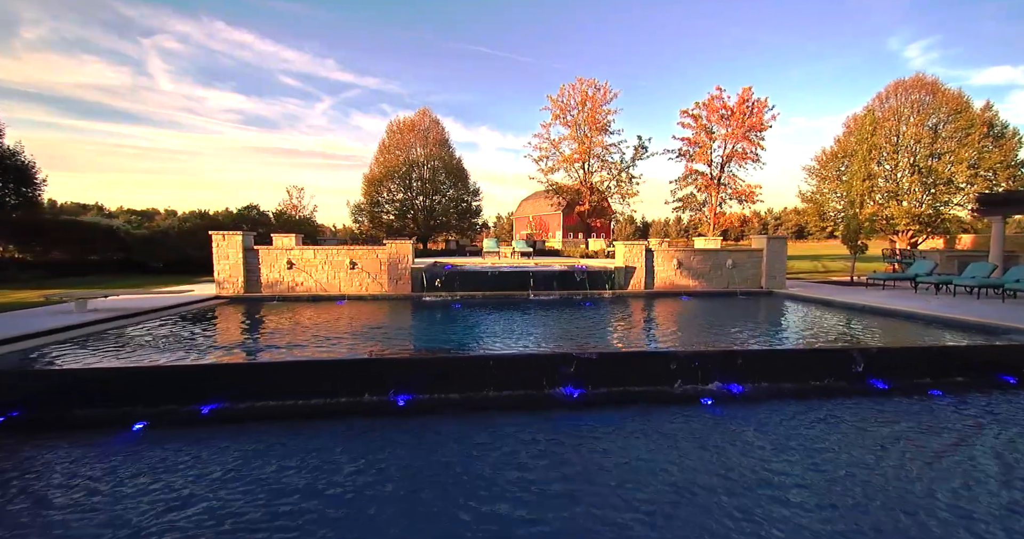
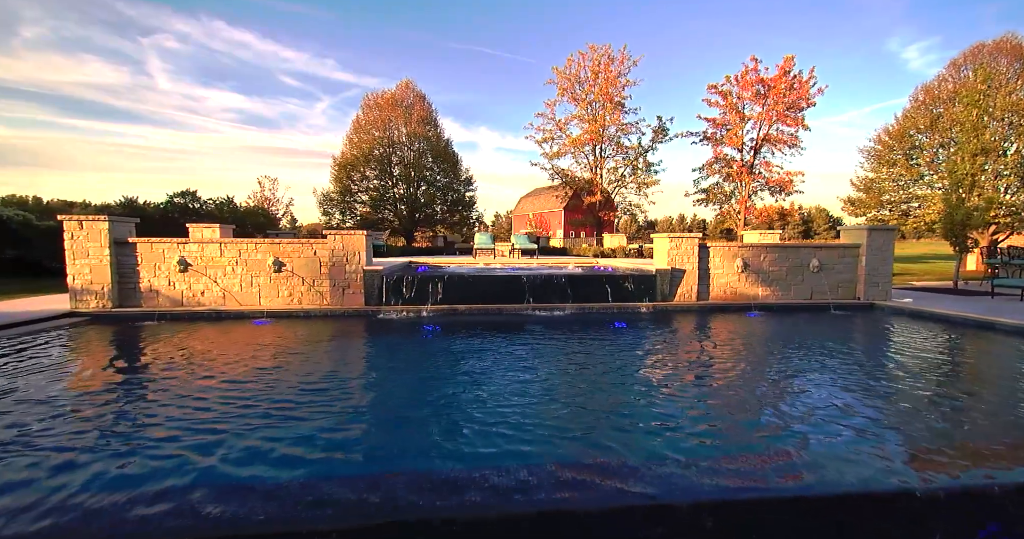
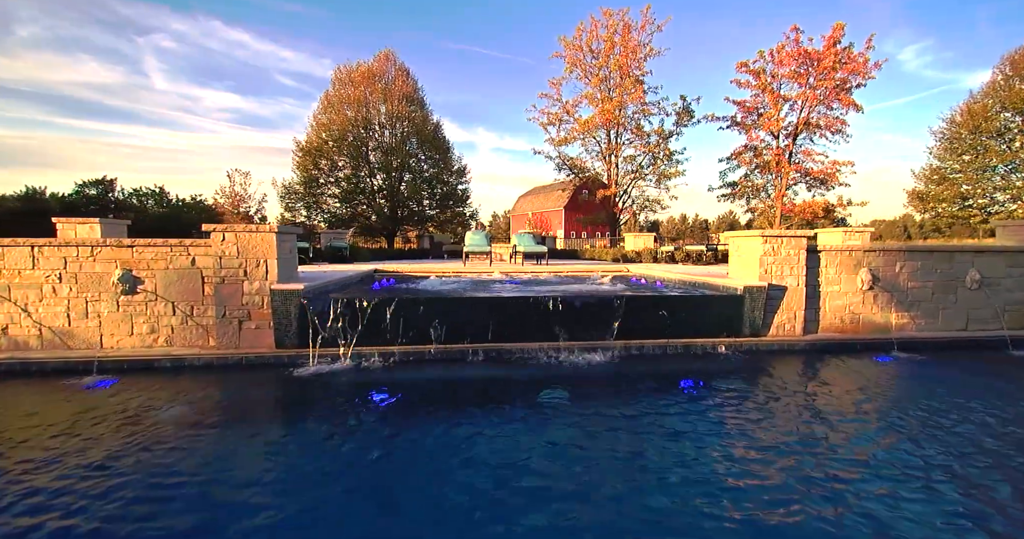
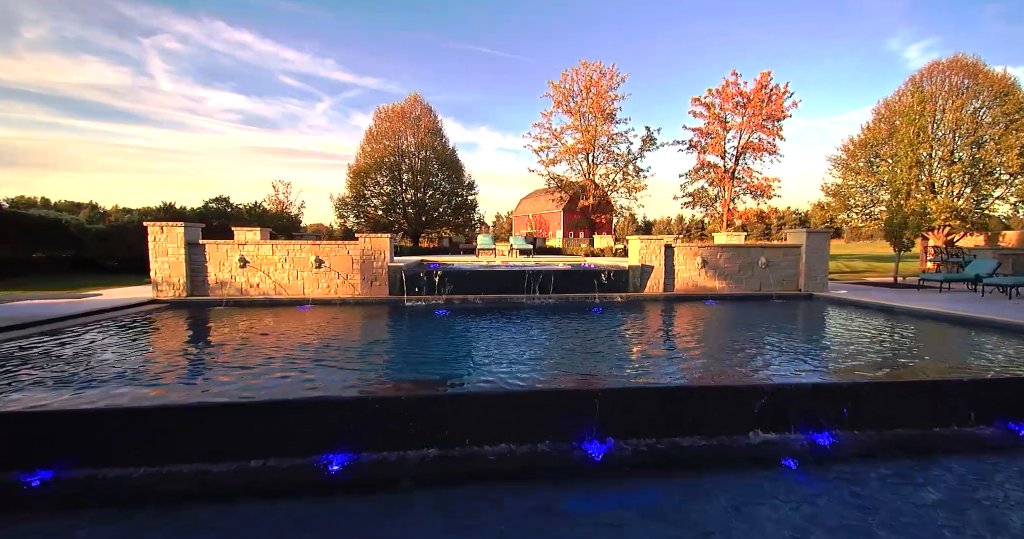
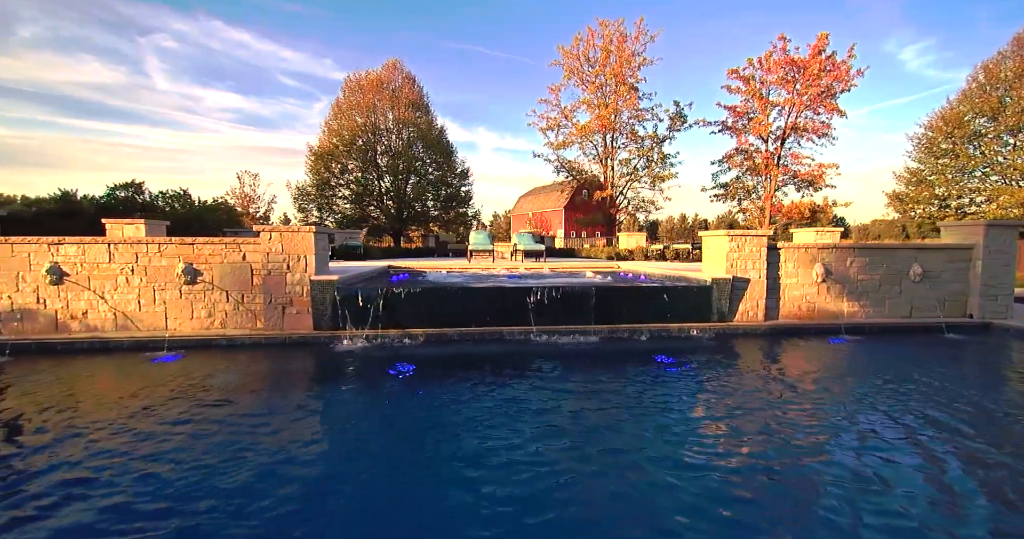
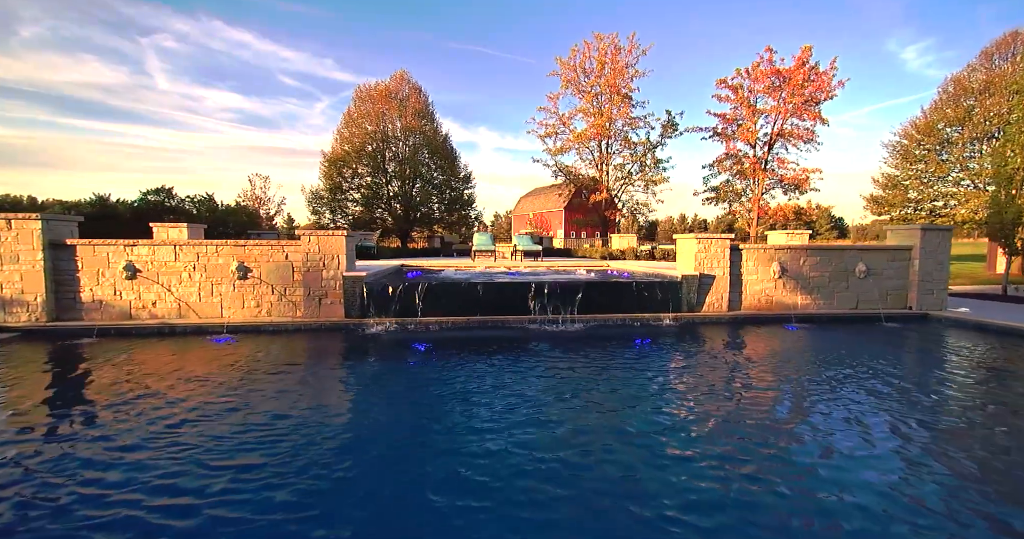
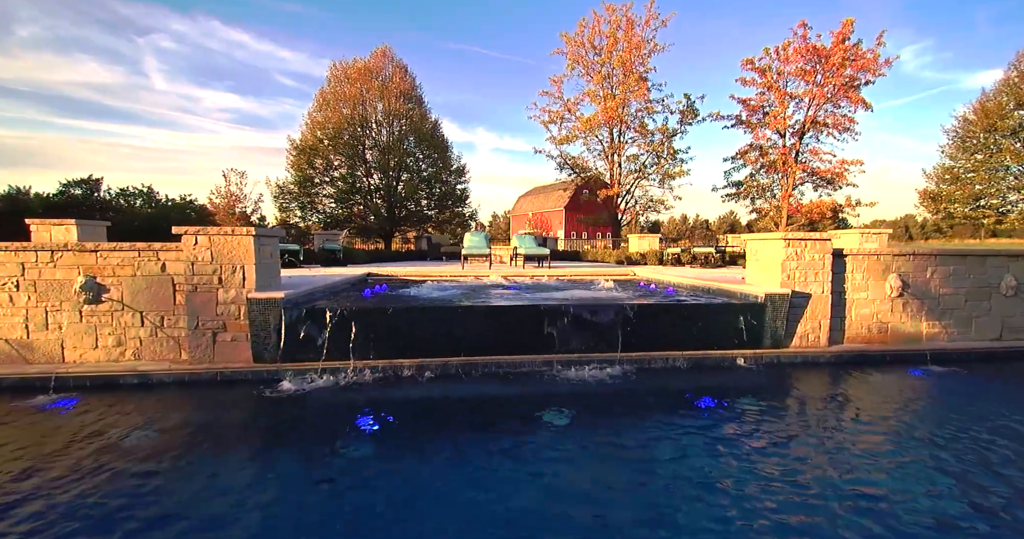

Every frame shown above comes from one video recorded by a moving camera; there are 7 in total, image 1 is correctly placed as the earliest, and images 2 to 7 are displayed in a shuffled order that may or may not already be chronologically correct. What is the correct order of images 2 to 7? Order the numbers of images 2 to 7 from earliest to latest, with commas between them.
4, 2, 6, 5, 3, 7
